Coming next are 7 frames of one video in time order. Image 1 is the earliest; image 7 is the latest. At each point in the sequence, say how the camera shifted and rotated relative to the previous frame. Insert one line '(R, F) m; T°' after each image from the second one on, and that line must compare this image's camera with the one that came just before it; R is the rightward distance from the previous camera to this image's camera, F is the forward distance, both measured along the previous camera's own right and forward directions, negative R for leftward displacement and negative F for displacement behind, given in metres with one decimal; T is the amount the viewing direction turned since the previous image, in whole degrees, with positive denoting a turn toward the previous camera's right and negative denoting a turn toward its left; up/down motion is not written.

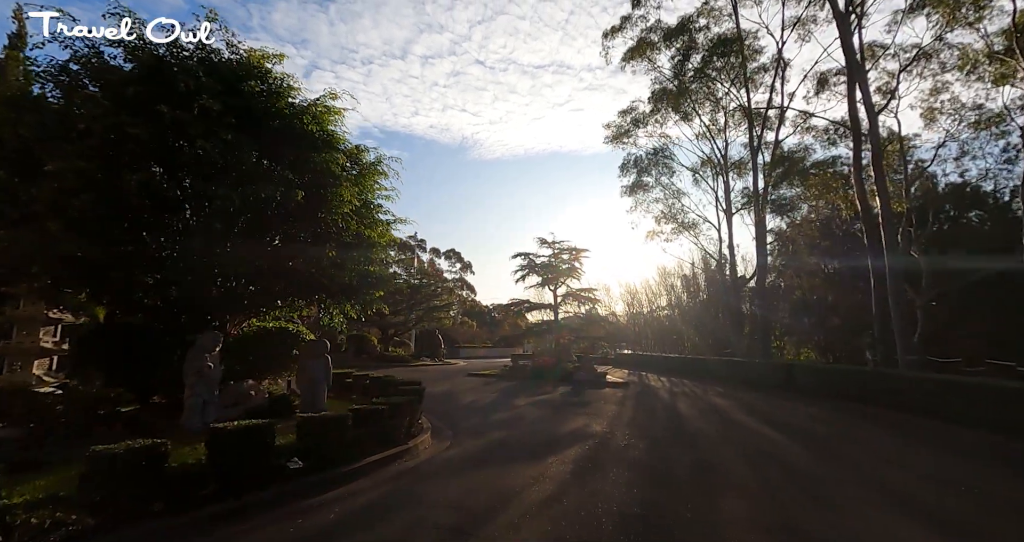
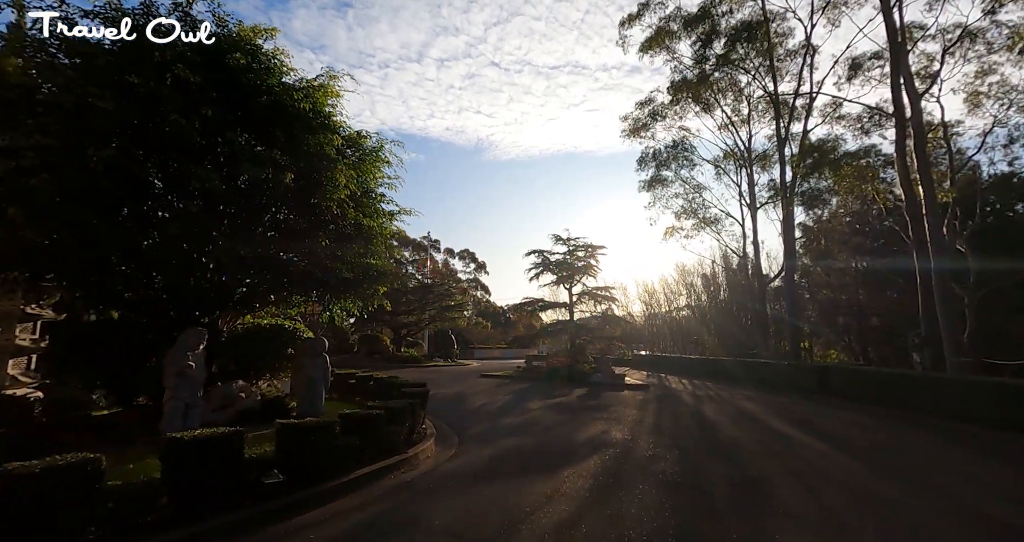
(+0.1, +0.8) m; -2°
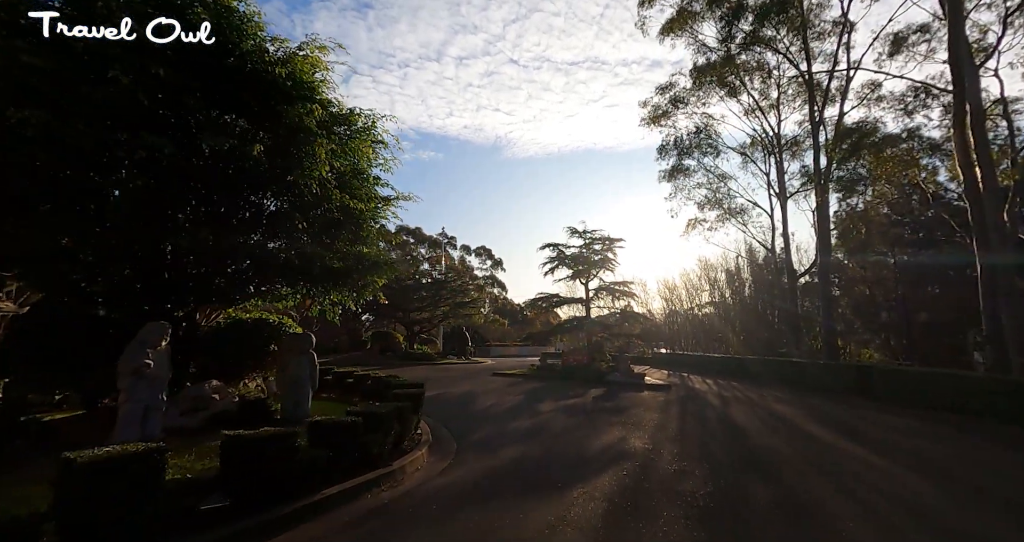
(+0.2, +1.0) m; -2°
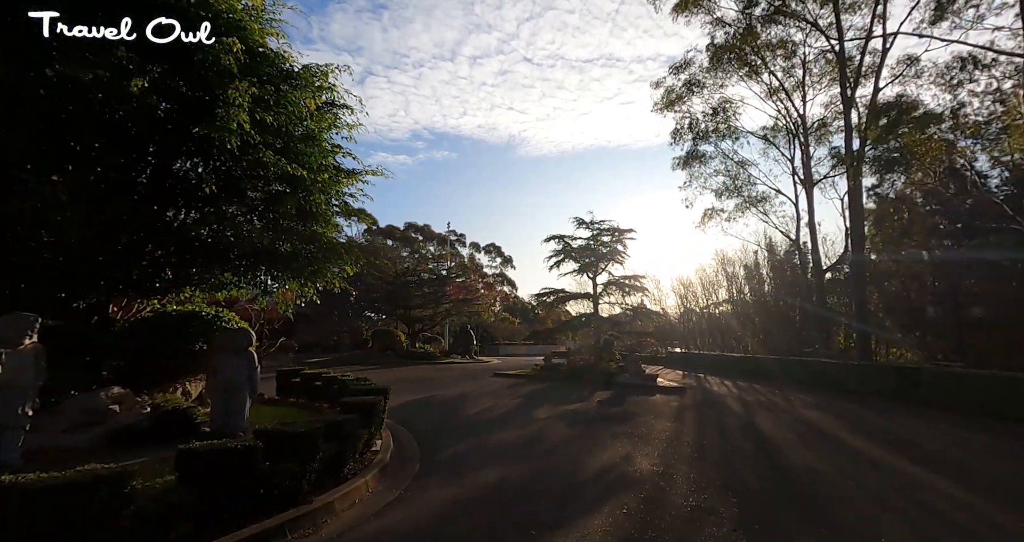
(+0.5, +1.6) m; -2°
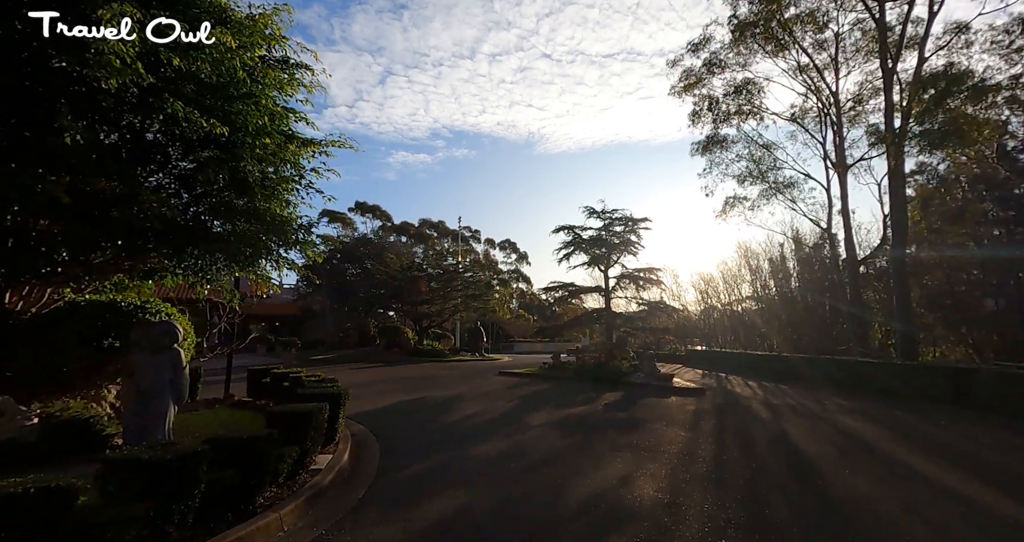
(+0.6, +1.3) m; -2°
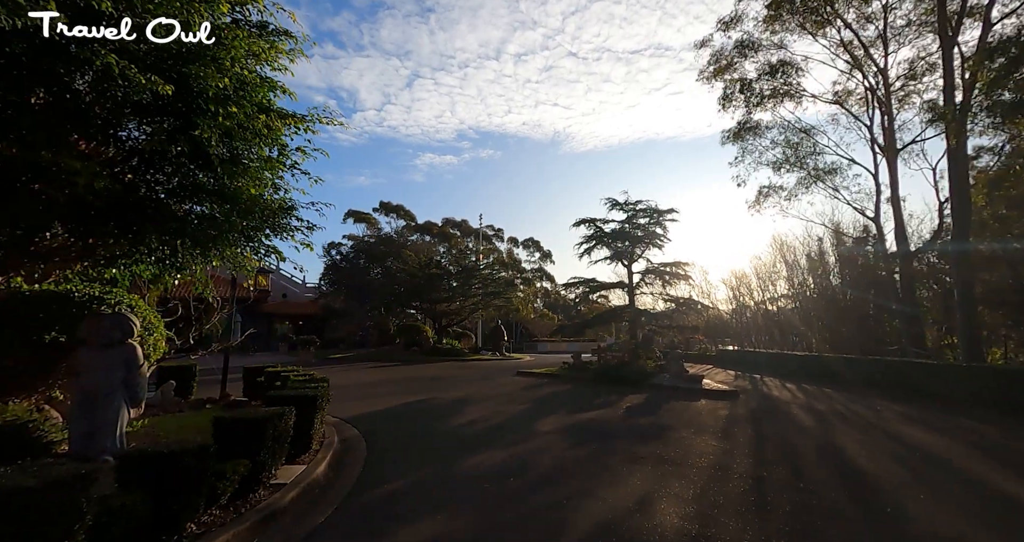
(+0.3, +0.9) m; -3°
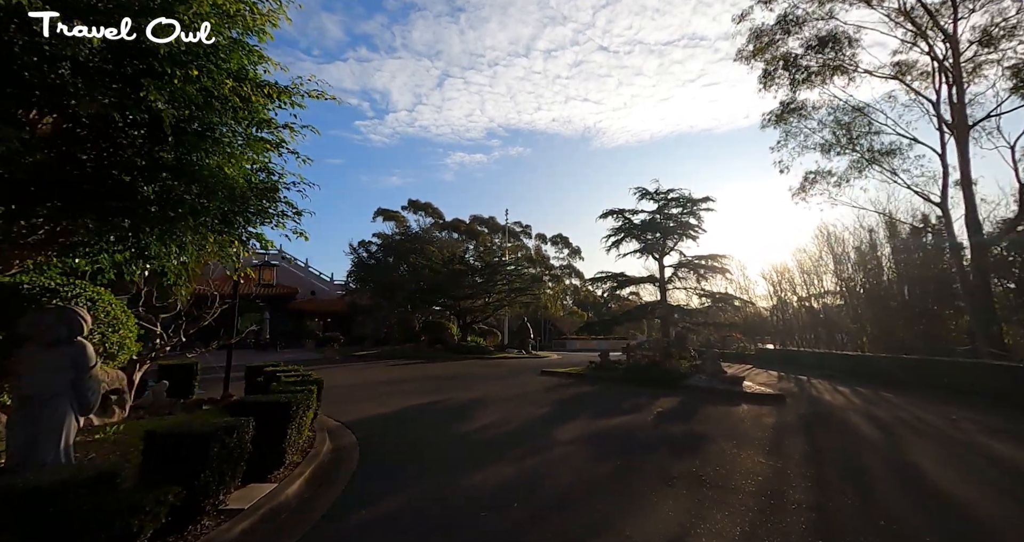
(+0.2, +1.0) m; -4°
